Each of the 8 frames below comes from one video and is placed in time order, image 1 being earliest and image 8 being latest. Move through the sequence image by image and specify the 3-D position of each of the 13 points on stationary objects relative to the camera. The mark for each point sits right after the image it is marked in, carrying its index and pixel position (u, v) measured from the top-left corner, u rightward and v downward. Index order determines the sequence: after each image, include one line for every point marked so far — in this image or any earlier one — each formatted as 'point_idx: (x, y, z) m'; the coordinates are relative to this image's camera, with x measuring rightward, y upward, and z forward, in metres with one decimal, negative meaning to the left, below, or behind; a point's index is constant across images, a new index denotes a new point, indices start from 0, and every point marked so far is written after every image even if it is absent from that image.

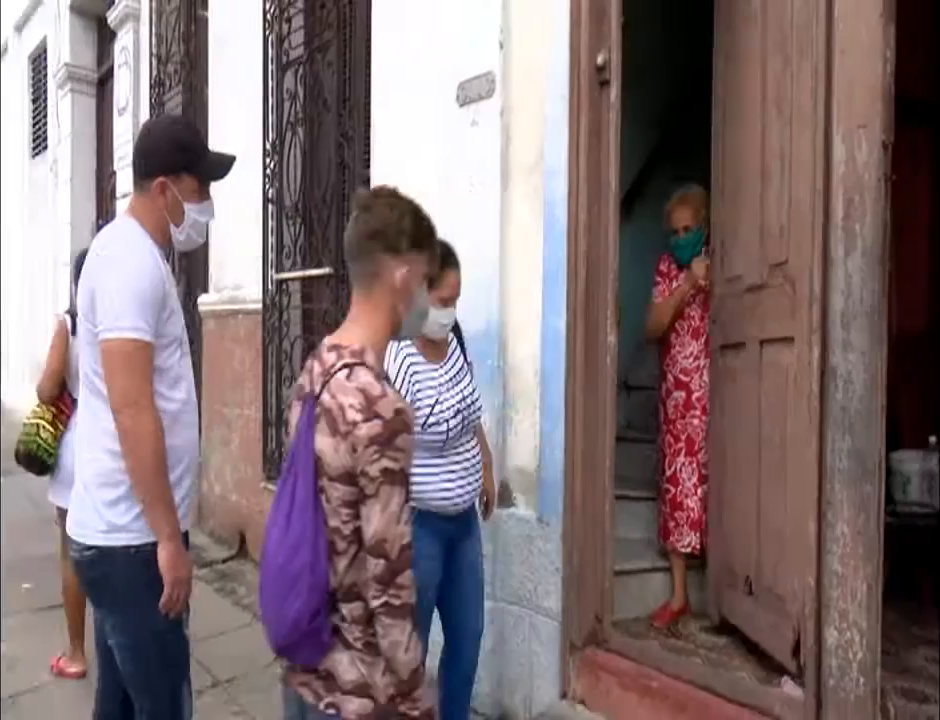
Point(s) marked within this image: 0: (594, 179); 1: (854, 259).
0: (+0.4, +0.6, +3.6) m
1: (+1.1, +0.3, +3.1) m
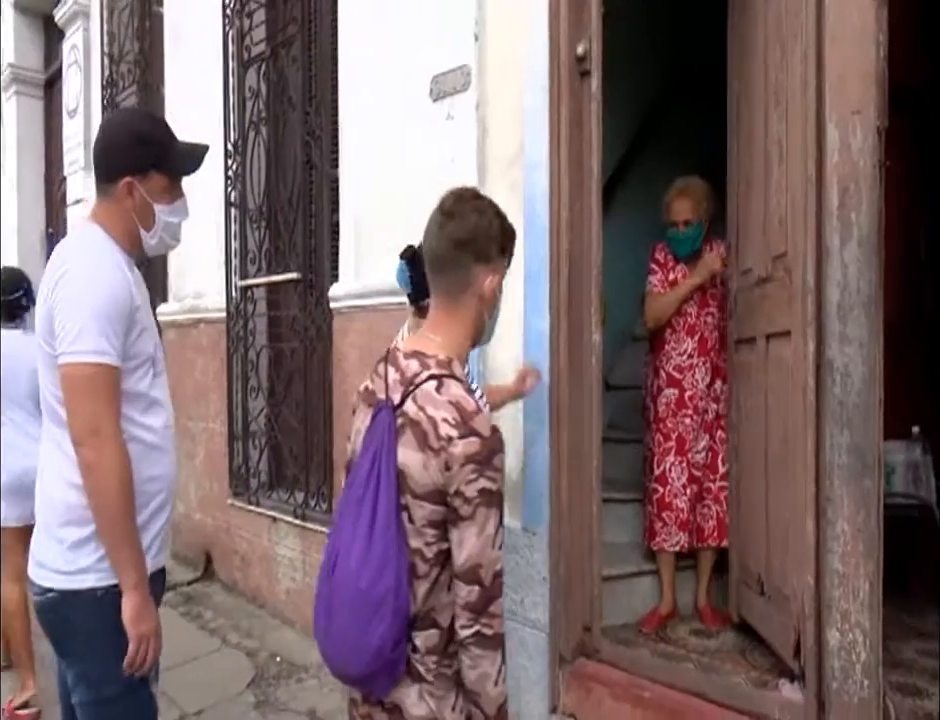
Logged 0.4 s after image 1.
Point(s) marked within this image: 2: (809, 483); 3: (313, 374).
0: (+0.3, +0.6, +3.5) m
1: (+1.1, +0.3, +3.0) m
2: (+1.0, -0.4, +3.1) m
3: (-0.7, -0.1, +4.6) m
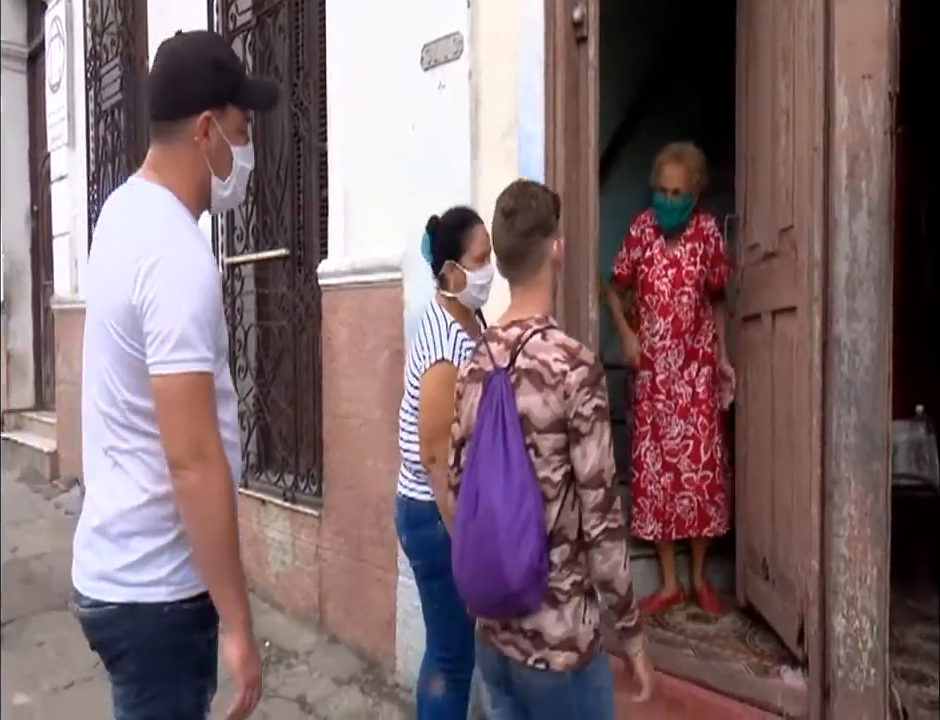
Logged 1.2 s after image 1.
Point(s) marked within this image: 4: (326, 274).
0: (+0.3, +0.7, +3.3) m
1: (+1.1, +0.4, +2.9) m
2: (+1.0, -0.3, +3.0) m
3: (-0.7, 0.0, +4.5) m
4: (-0.6, +0.3, +4.1) m
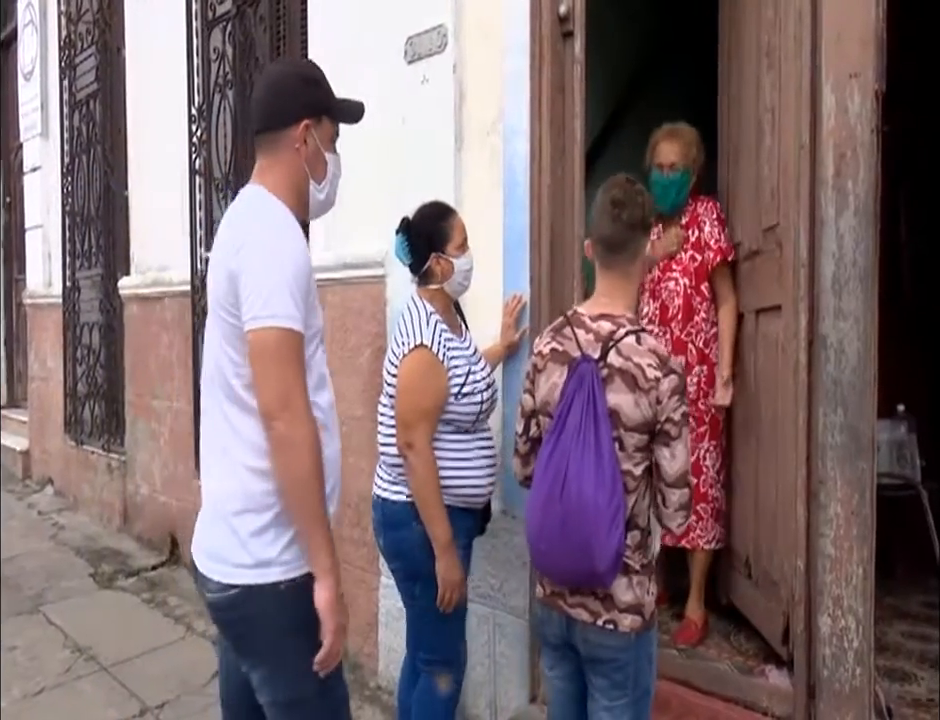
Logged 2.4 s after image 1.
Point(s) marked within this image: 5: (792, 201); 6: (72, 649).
0: (+0.3, +0.7, +3.3) m
1: (+1.0, +0.4, +2.9) m
2: (+0.9, -0.3, +3.0) m
3: (-0.8, 0.0, +4.4) m
4: (-0.6, +0.3, +4.1) m
5: (+0.9, +0.5, +3.0) m
6: (-1.6, -1.1, +4.1) m
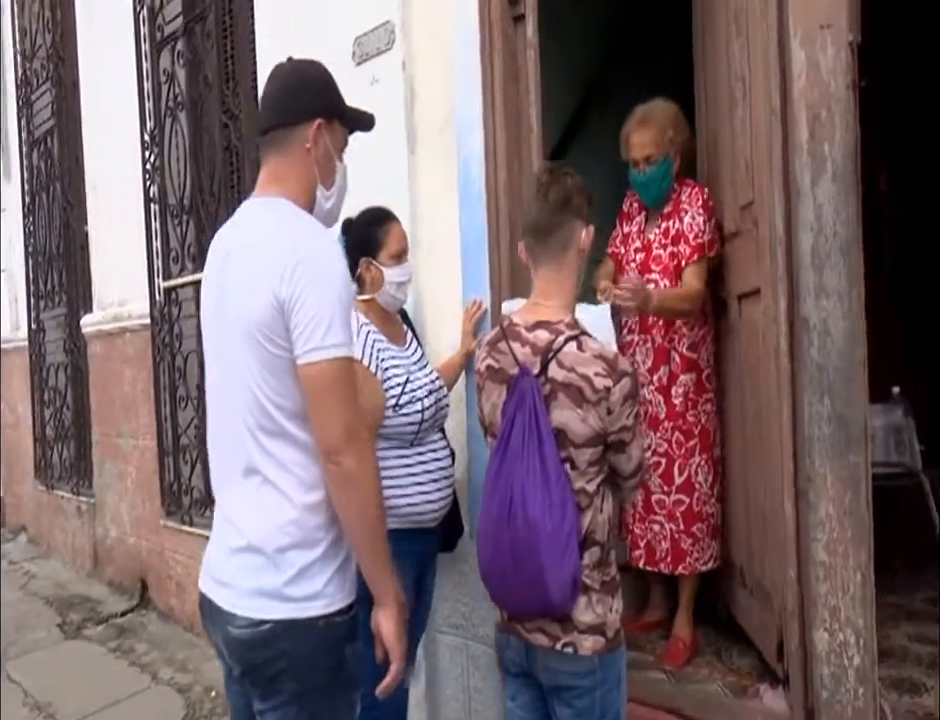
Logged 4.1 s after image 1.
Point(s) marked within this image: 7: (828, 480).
0: (+0.1, +0.7, +3.1) m
1: (+0.9, +0.4, +2.7) m
2: (+0.8, -0.3, +2.7) m
3: (-0.9, -0.1, +4.2) m
4: (-0.7, +0.2, +3.9) m
5: (+0.8, +0.5, +2.8) m
6: (-1.6, -1.3, +3.9) m
7: (+0.9, -0.3, +2.7) m
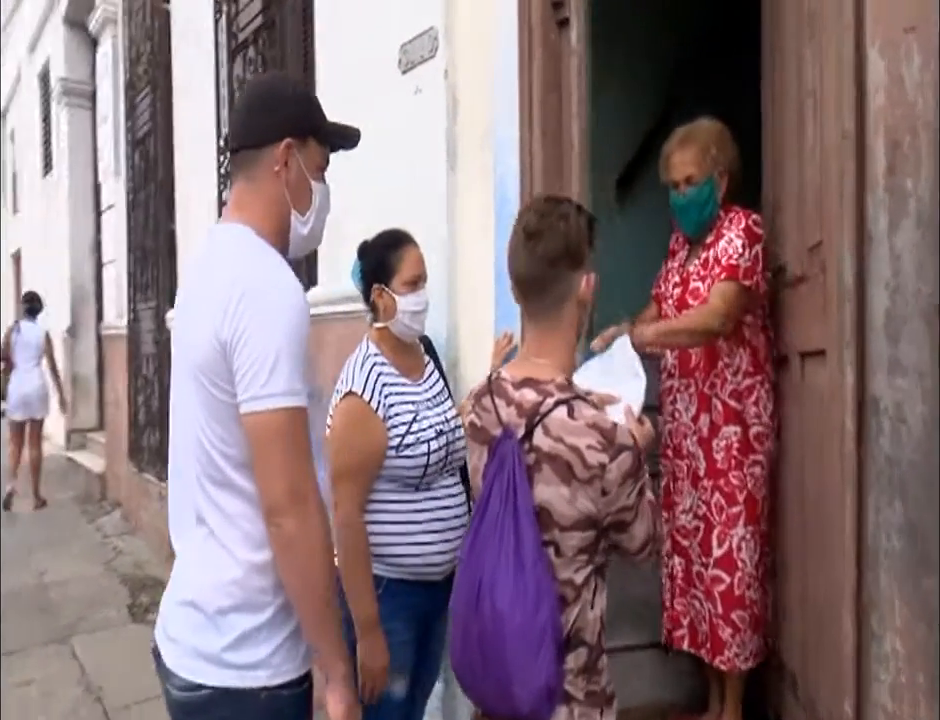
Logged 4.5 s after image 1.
0: (+0.2, +0.5, +2.7) m
1: (+0.8, +0.2, +2.1) m
2: (+0.7, -0.4, +2.2) m
3: (-0.6, -0.1, +4.0) m
4: (-0.5, +0.2, +3.7) m
5: (+0.8, +0.3, +2.3) m
6: (-1.4, -1.3, +3.9) m
7: (+0.8, -0.5, +2.2) m
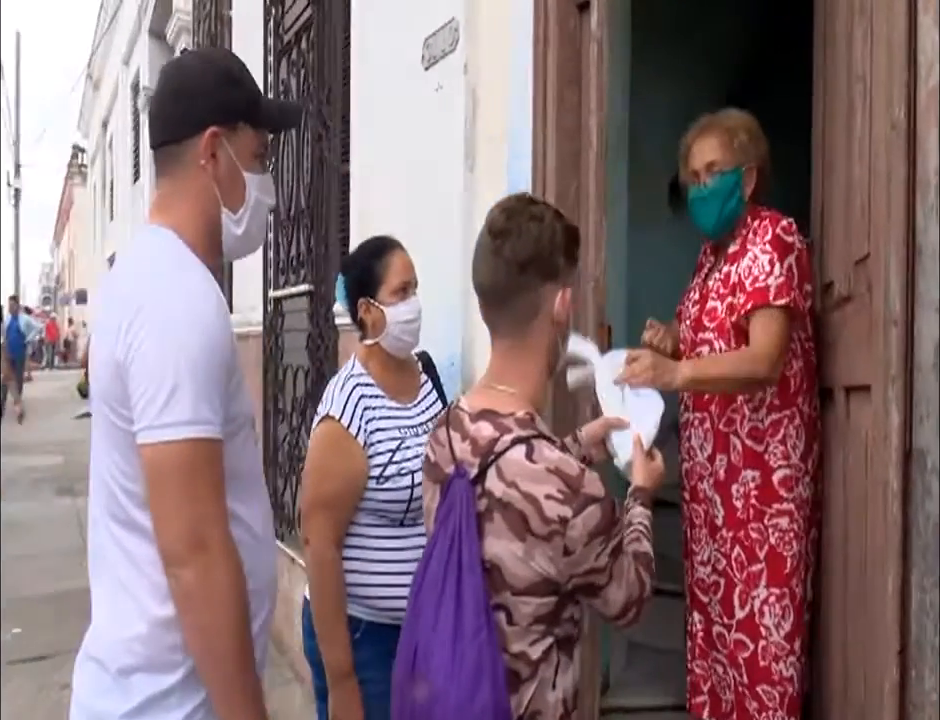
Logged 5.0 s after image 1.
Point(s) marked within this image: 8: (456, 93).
0: (+0.2, +0.5, +2.3) m
1: (+0.7, +0.2, +1.7) m
2: (+0.6, -0.5, +1.8) m
3: (-0.4, -0.2, +3.8) m
4: (-0.3, +0.1, +3.4) m
5: (+0.7, +0.2, +1.9) m
6: (-1.3, -1.3, +3.8) m
7: (+0.7, -0.6, +1.7) m
8: (0.0, +0.7, +2.7) m
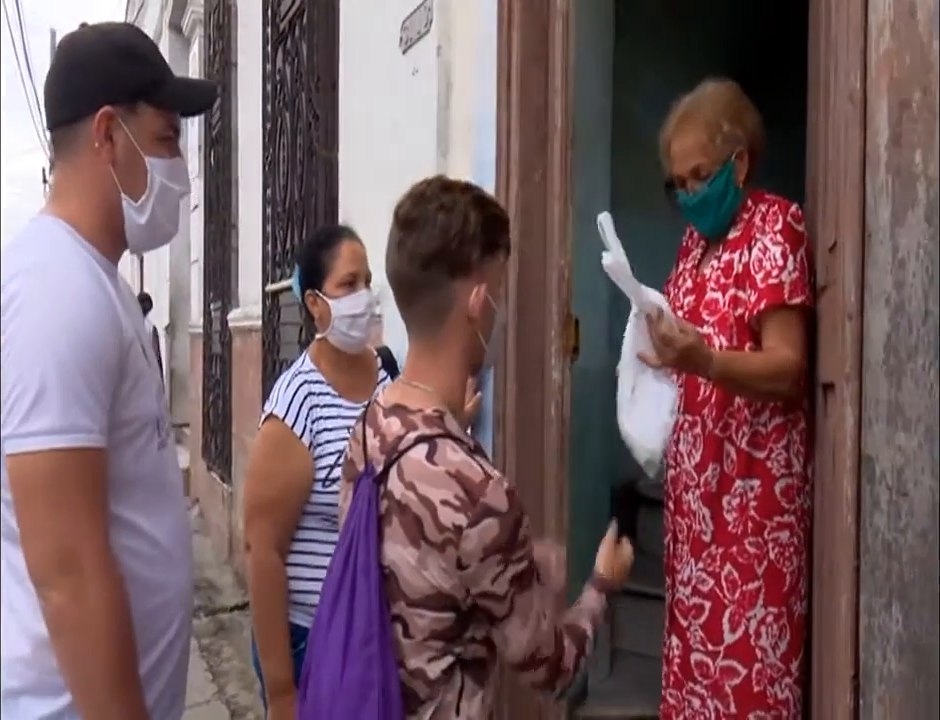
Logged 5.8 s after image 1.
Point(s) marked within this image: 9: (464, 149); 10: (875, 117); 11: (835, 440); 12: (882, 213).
0: (+0.1, +0.5, +2.2) m
1: (+0.6, +0.2, +1.5) m
2: (+0.5, -0.5, +1.6) m
3: (-0.4, -0.2, +3.7) m
4: (-0.4, +0.2, +3.3) m
5: (+0.6, +0.2, +1.7) m
6: (-1.3, -1.3, +3.7) m
7: (+0.5, -0.5, +1.5) m
8: (-0.1, +0.7, +2.6) m
9: (0.0, +0.5, +2.4) m
10: (+0.6, +0.4, +1.5) m
11: (+0.6, -0.2, +1.7) m
12: (+0.6, +0.2, +1.5) m
